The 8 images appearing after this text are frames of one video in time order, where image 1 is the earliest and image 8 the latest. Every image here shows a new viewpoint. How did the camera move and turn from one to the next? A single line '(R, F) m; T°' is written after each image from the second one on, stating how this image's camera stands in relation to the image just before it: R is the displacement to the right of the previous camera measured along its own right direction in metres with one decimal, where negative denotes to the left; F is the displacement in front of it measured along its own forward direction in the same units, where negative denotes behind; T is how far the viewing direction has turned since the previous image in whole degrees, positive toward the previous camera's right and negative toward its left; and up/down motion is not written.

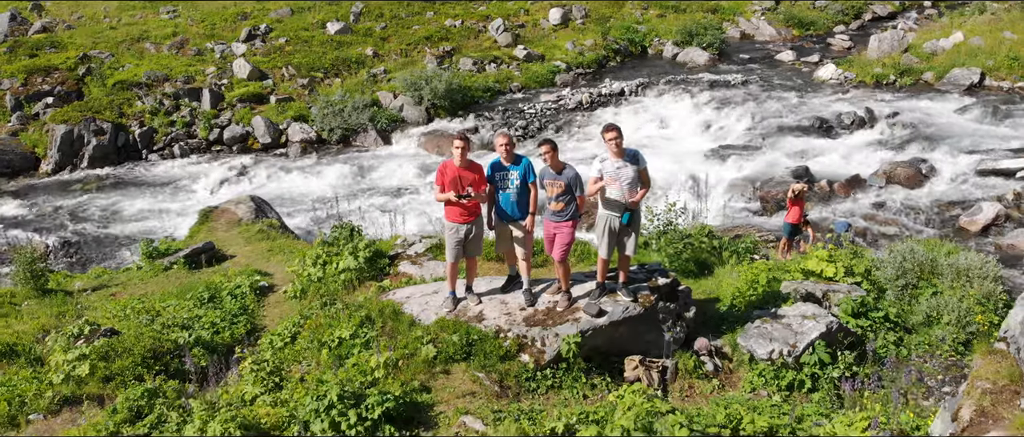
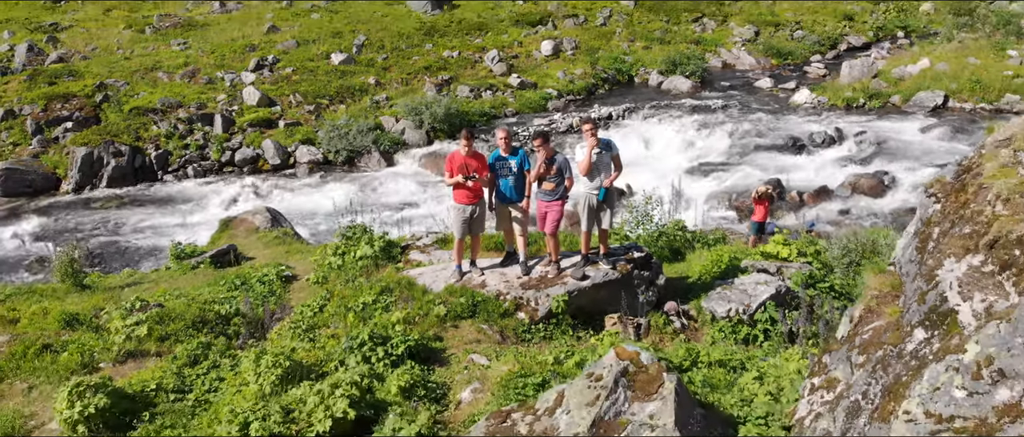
(0.0, -1.1) m; 0°
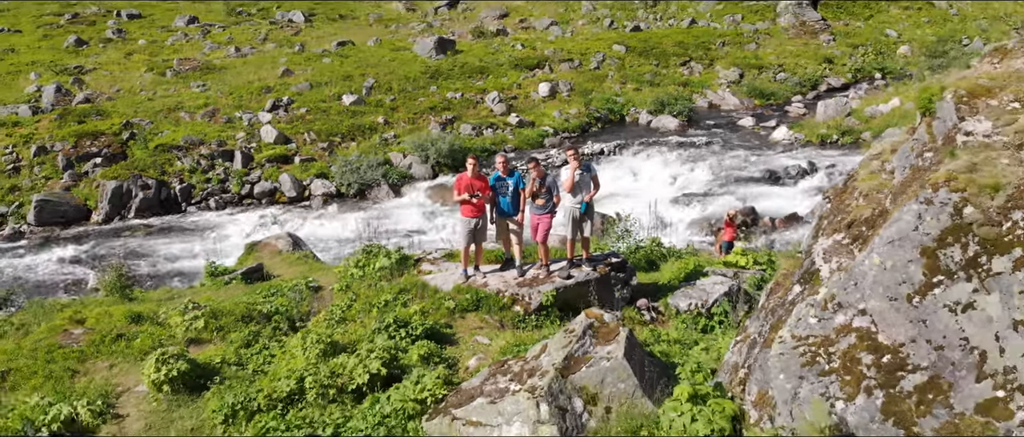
(0.0, -1.4) m; 0°
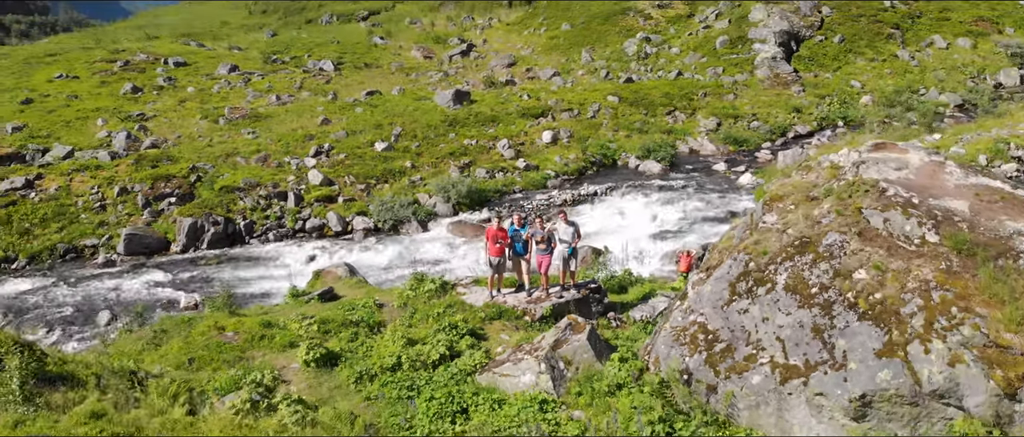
(-0.1, -4.3) m; 0°
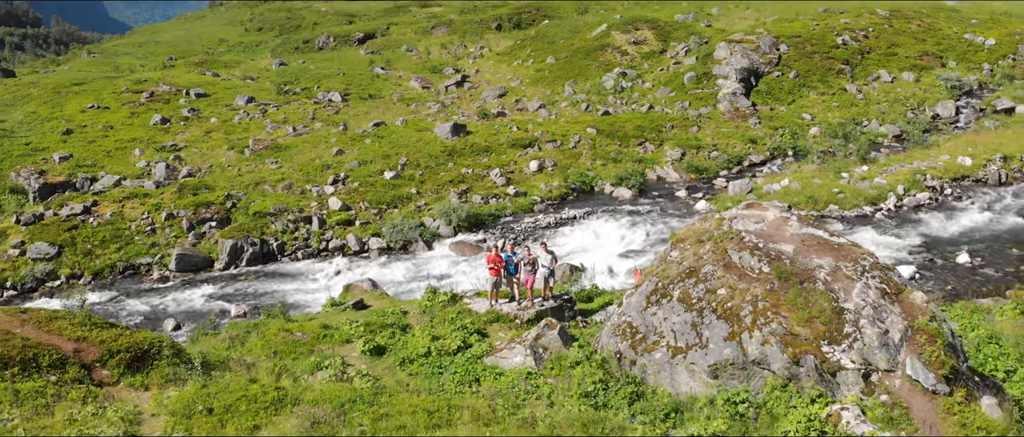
(-0.1, -4.8) m; +1°
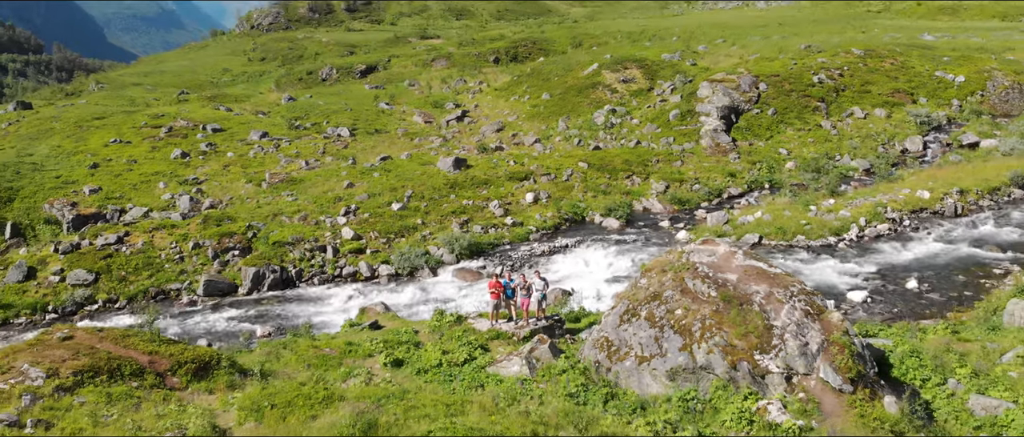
(0.0, -3.1) m; 0°
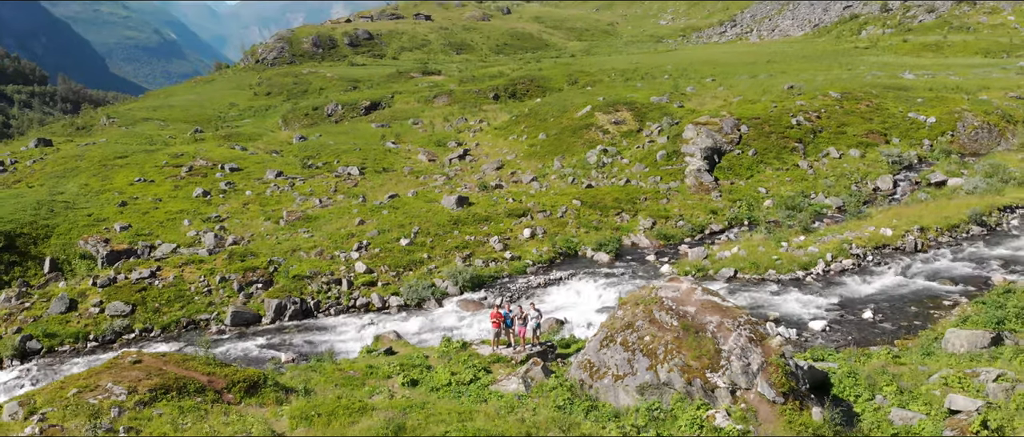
(0.0, -3.6) m; 0°
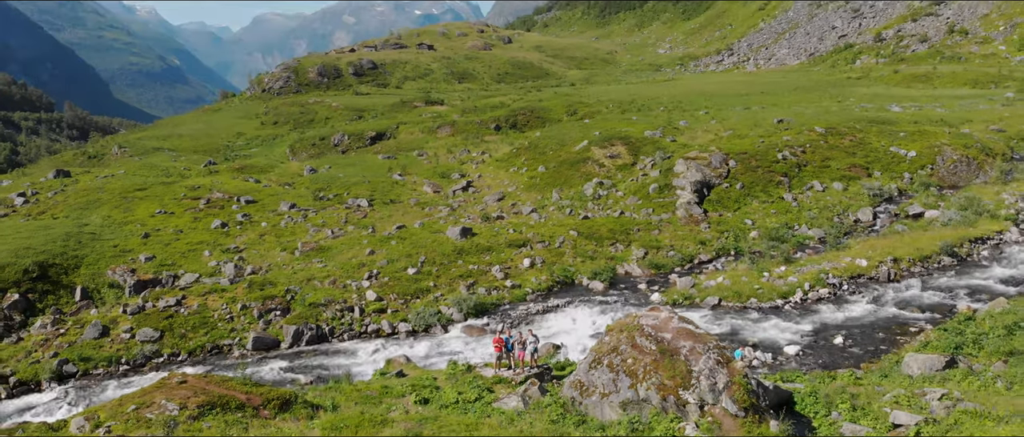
(0.0, -3.1) m; 0°
